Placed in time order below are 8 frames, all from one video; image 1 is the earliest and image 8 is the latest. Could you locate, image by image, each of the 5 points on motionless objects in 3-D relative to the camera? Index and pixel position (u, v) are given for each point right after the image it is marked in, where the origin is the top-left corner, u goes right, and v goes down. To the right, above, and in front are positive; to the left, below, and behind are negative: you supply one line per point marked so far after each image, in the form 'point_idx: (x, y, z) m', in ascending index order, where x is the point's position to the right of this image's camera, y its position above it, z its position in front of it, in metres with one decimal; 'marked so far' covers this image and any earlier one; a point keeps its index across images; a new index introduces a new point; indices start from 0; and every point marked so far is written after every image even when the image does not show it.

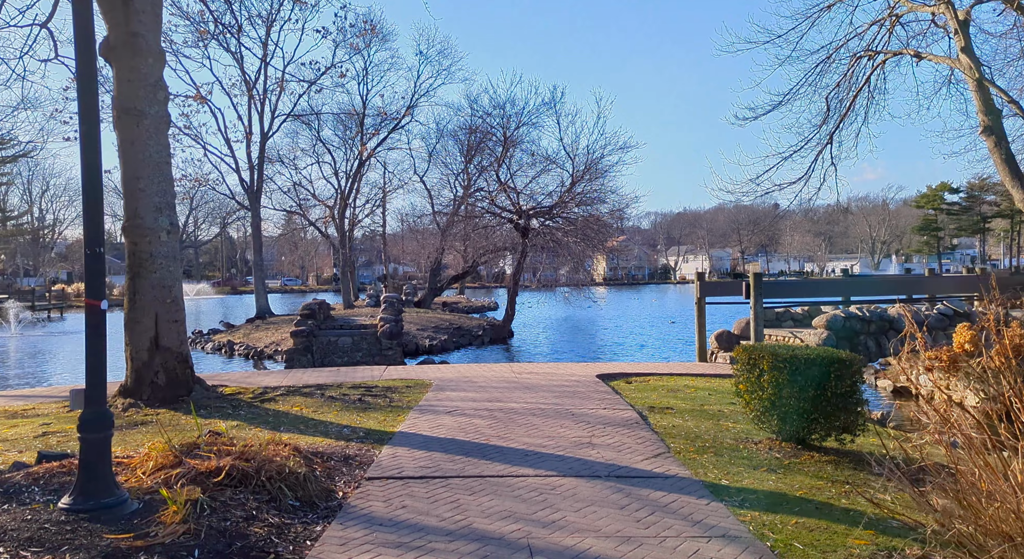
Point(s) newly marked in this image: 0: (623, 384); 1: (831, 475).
0: (+1.8, -1.7, +13.7) m
1: (+2.6, -1.6, +6.8) m
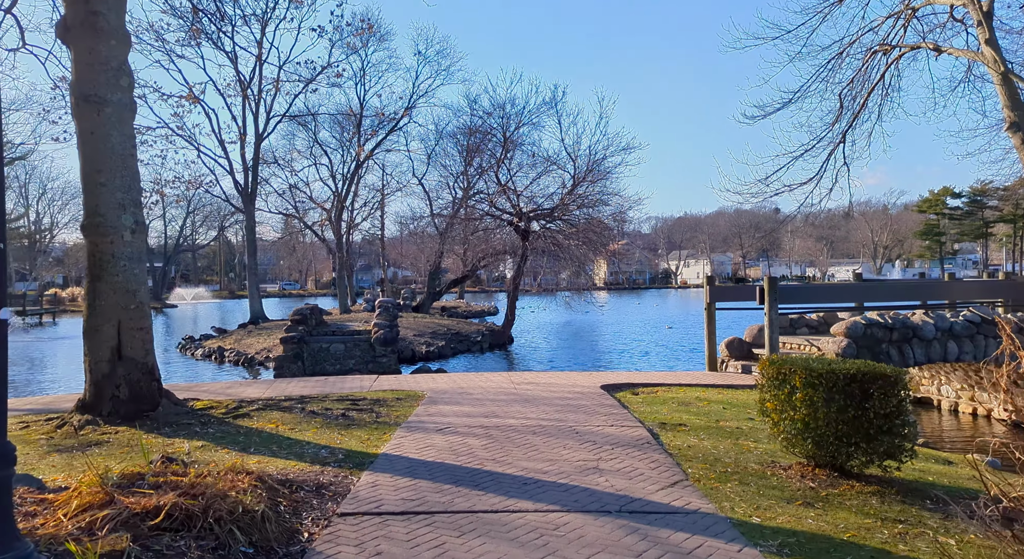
0: (+1.8, -1.7, +12.8) m
1: (+2.5, -1.6, +5.9) m
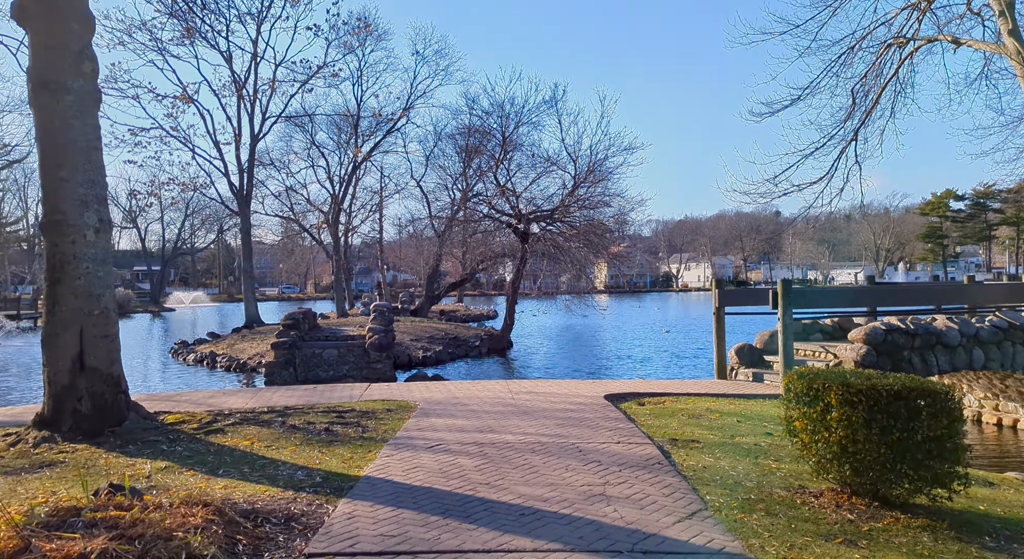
0: (+1.7, -1.8, +11.9) m
1: (+2.5, -1.6, +5.1) m
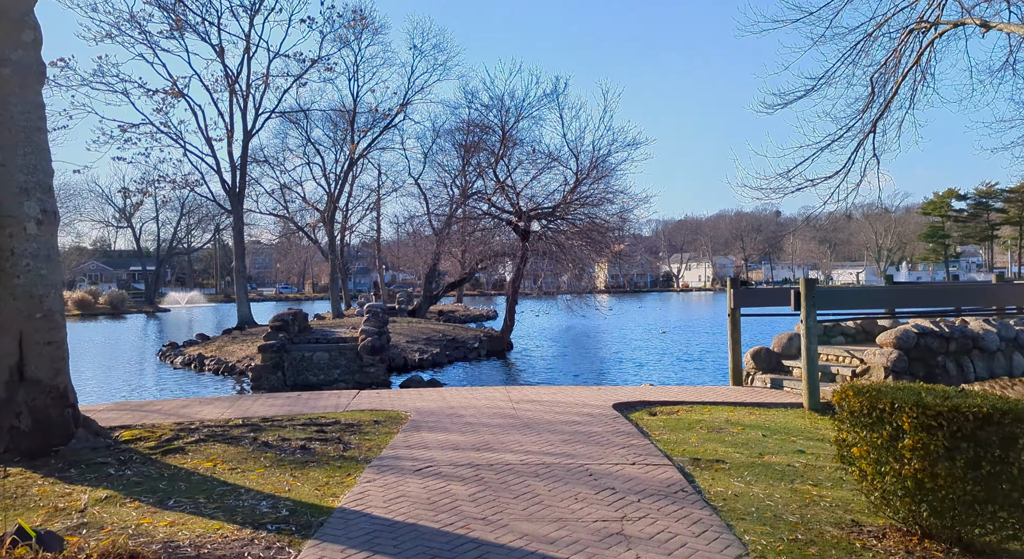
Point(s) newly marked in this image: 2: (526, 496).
0: (+1.7, -1.8, +10.9) m
1: (+2.5, -1.6, +4.0) m
2: (+0.1, -1.7, +6.5) m
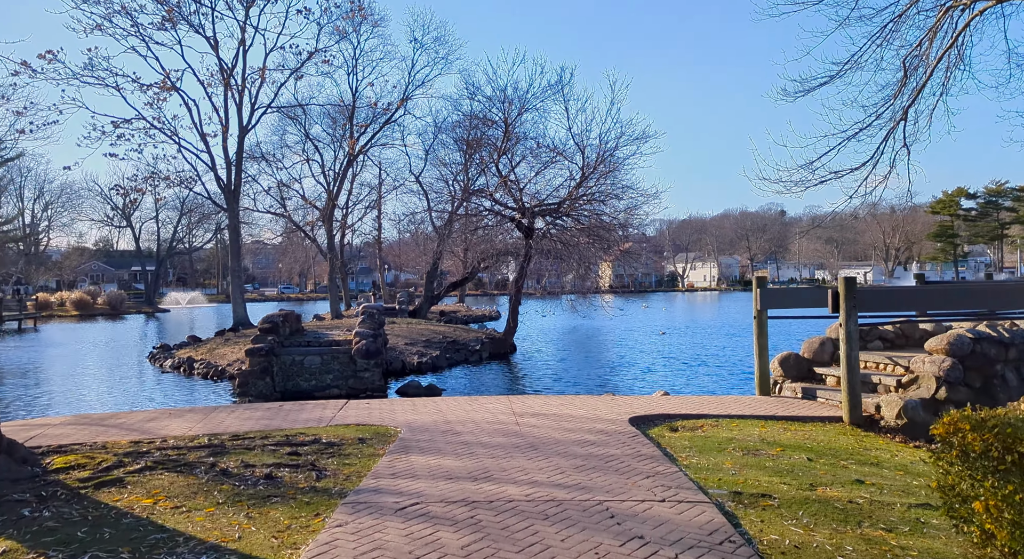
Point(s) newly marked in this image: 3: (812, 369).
0: (+1.8, -1.8, +9.6) m
1: (+2.5, -1.6, +2.7) m
2: (+0.1, -1.6, +5.2) m
3: (+4.5, -1.3, +12.6) m
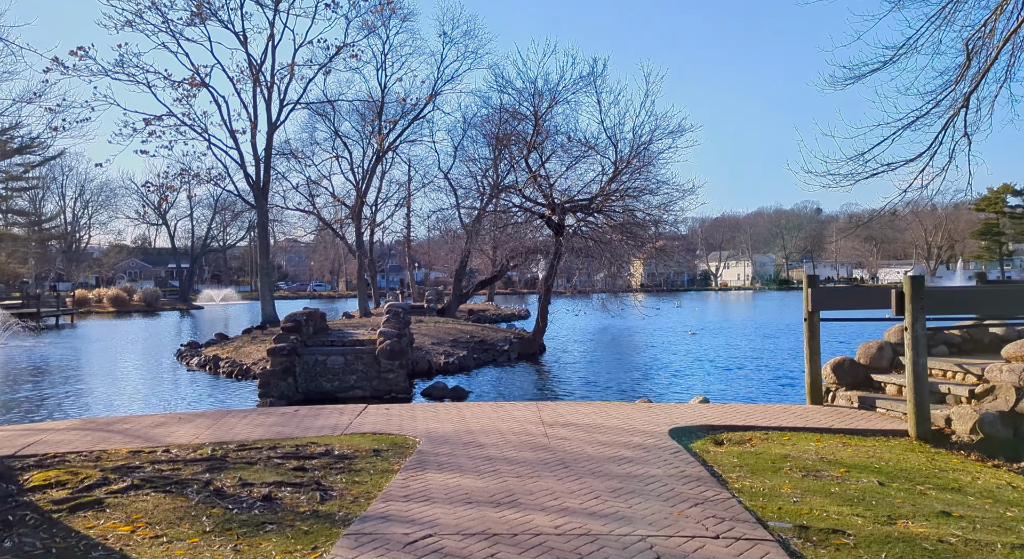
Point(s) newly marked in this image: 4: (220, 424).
0: (+2.1, -1.7, +8.6) m
1: (+2.6, -1.6, +1.7) m
2: (+0.3, -1.6, +4.3) m
3: (+4.9, -1.3, +11.6) m
4: (-3.9, -1.9, +11.2) m
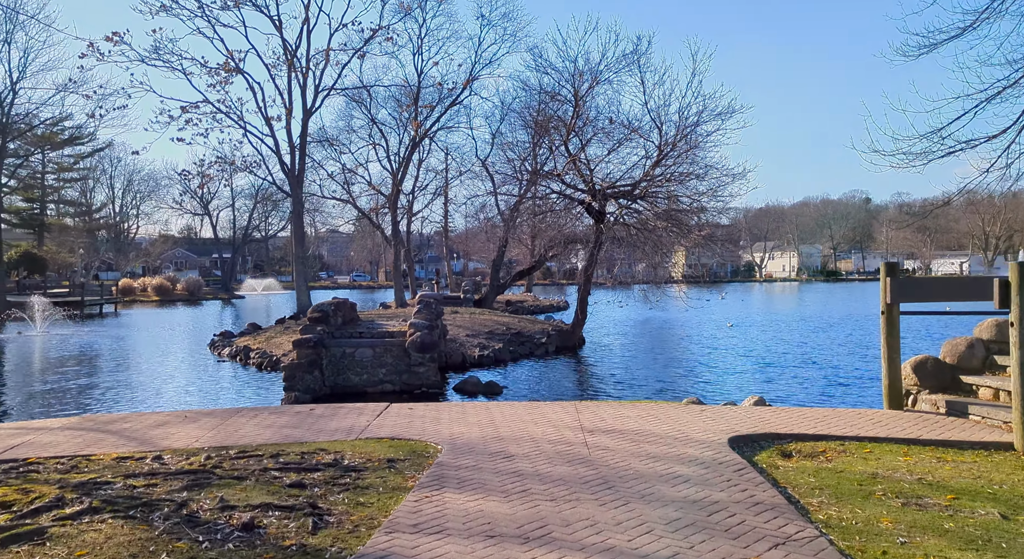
0: (+2.4, -1.6, +7.3) m
1: (+2.6, -1.5, +0.4) m
2: (+0.4, -1.5, +3.1) m
3: (+5.3, -1.2, +10.1) m
4: (-3.4, -1.7, +10.2) m
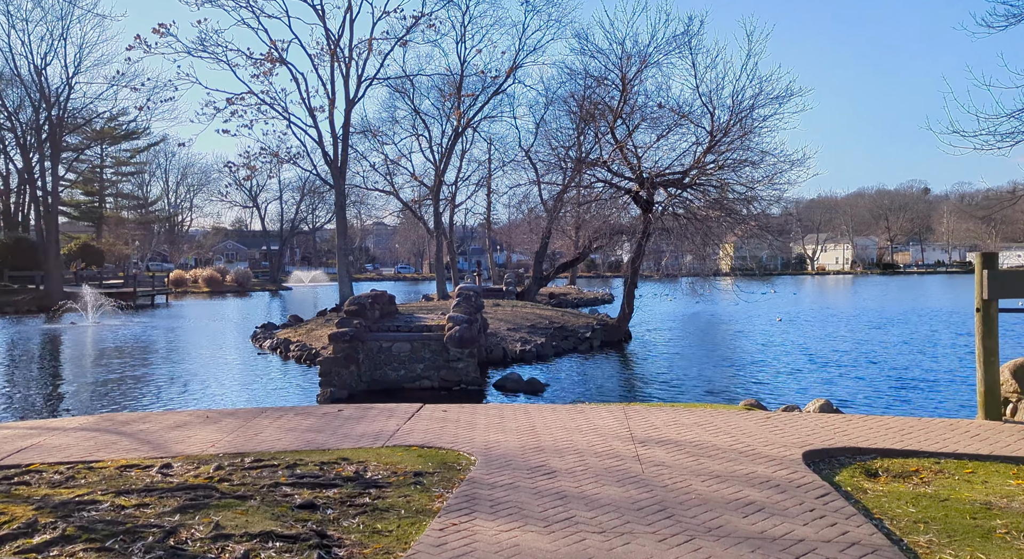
0: (+2.7, -1.6, +6.3) m
1: (+2.5, -1.5, -0.7) m
2: (+0.5, -1.5, +2.2) m
3: (+5.8, -1.1, +8.9) m
4: (-3.0, -1.6, +9.4) m
